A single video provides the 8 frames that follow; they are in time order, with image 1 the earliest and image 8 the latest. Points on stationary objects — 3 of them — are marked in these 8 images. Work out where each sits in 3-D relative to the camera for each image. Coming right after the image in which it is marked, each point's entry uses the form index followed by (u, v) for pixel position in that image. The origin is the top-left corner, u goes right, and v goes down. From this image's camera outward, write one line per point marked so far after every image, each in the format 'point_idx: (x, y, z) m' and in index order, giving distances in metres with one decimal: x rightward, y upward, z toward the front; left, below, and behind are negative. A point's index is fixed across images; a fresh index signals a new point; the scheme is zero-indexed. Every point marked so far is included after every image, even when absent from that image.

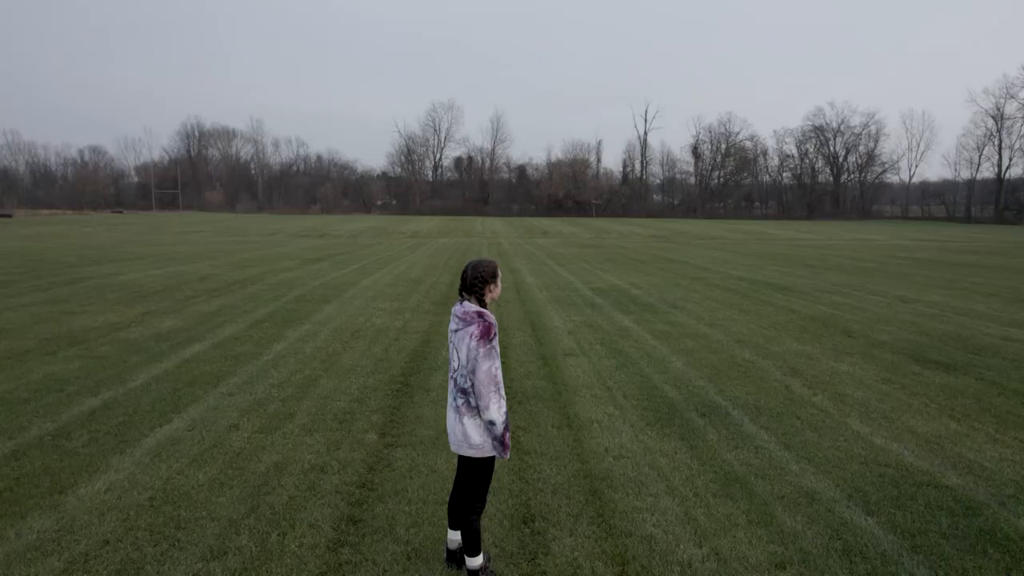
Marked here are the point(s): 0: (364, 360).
0: (-1.7, -0.8, +8.3) m
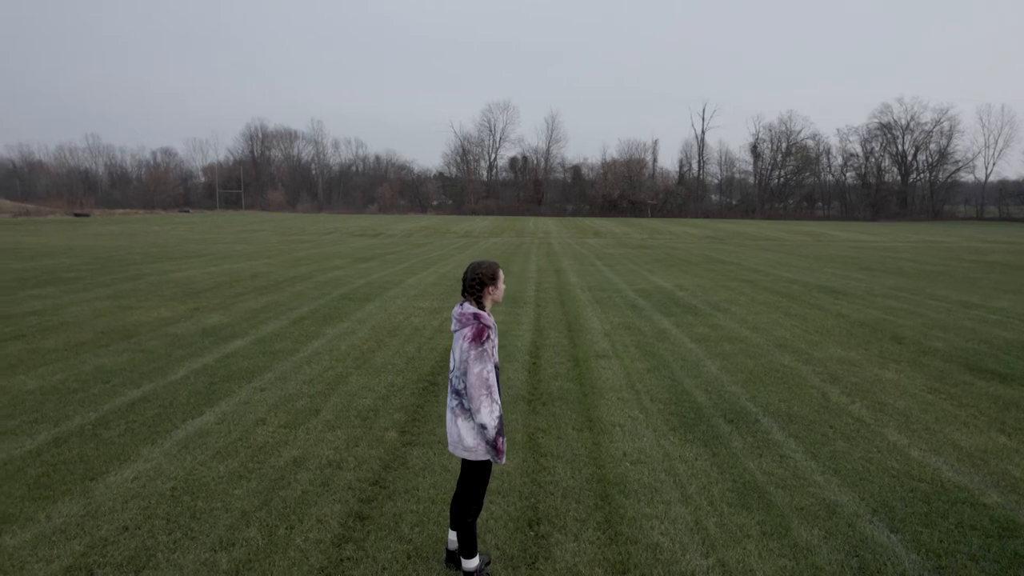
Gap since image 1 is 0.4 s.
0: (-1.4, -0.8, +8.4) m
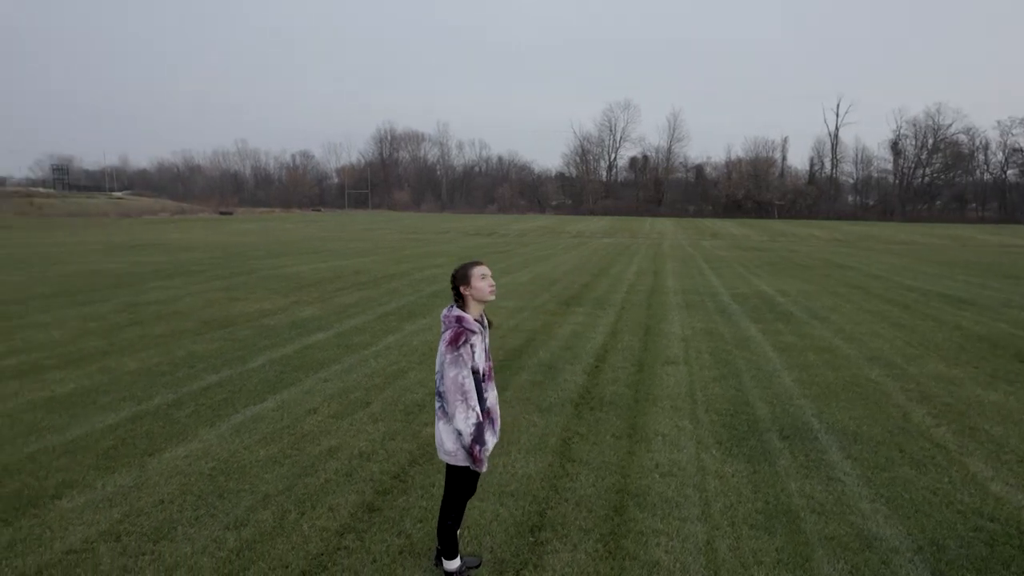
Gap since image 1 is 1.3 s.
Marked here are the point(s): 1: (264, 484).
0: (-0.6, -0.8, +8.6) m
1: (-1.8, -1.4, +5.0) m
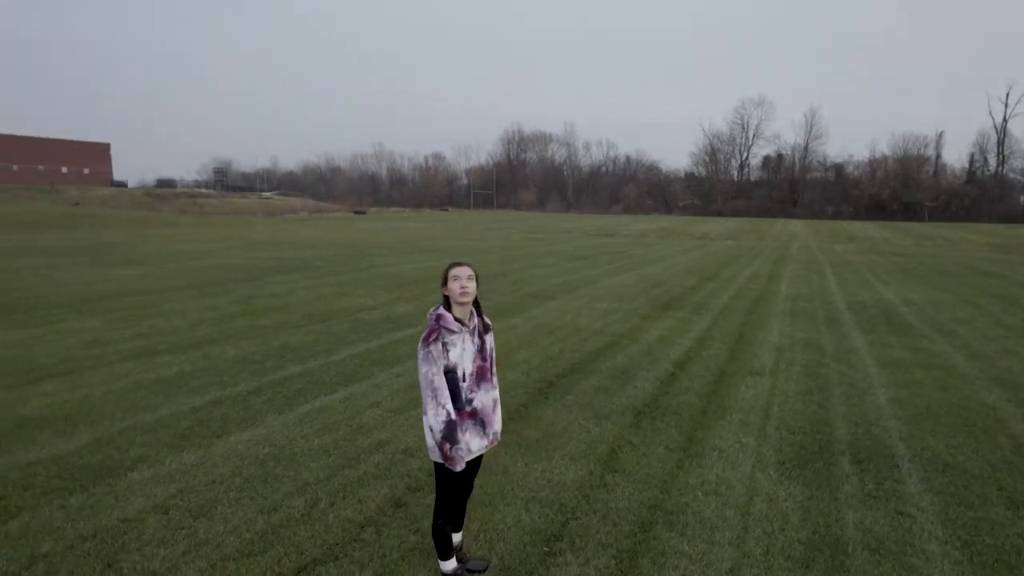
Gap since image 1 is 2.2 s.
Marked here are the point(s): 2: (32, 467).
0: (+0.3, -0.8, +8.5) m
1: (-1.5, -1.4, +5.3) m
2: (-3.5, -1.3, +5.3) m
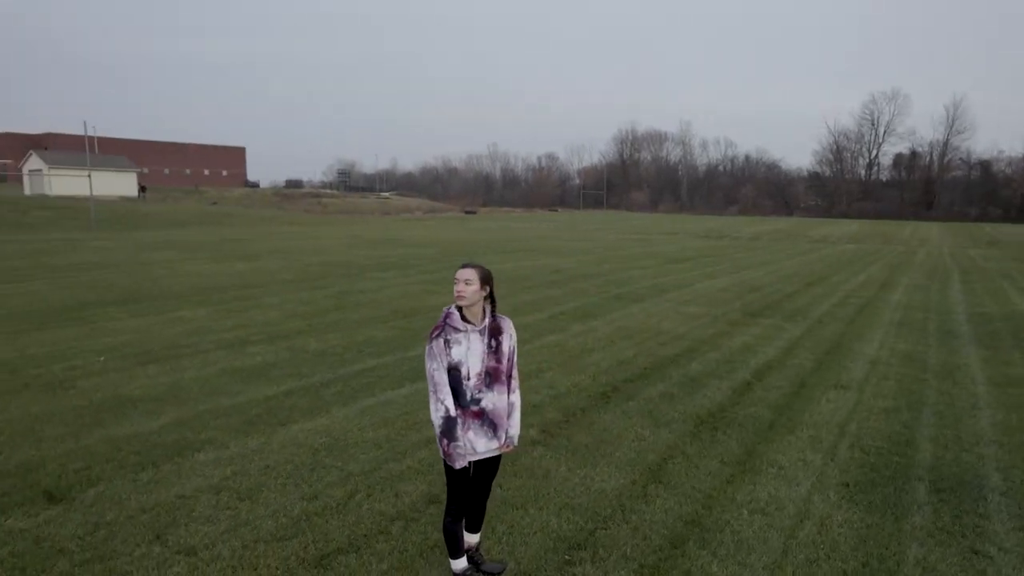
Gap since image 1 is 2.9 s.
0: (+1.1, -0.8, +8.3) m
1: (-1.2, -1.3, +5.4) m
2: (-3.2, -1.2, +5.8) m
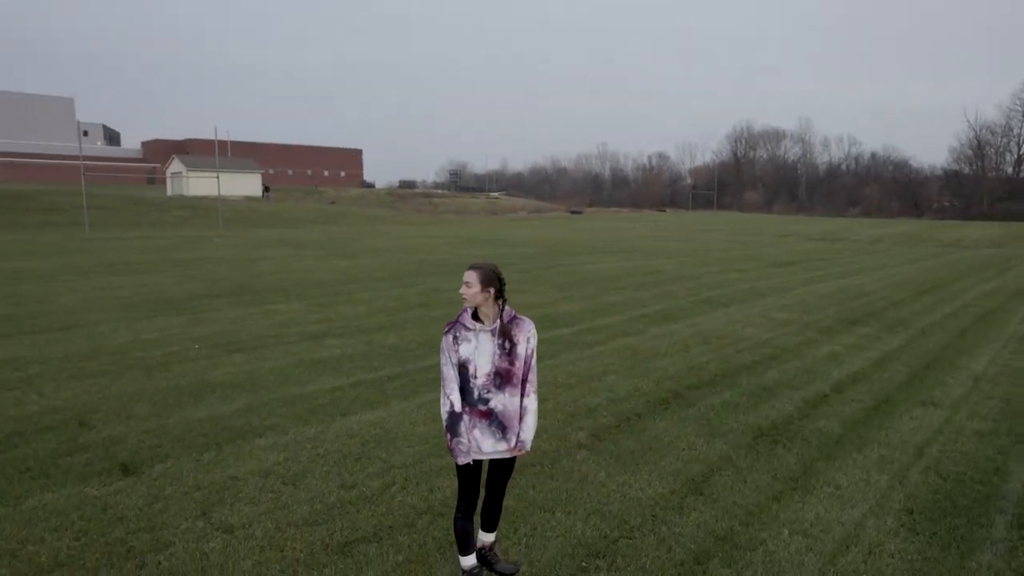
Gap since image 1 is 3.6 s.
0: (+1.9, -0.9, +8.1) m
1: (-0.9, -1.3, +5.6) m
2: (-2.8, -1.2, +6.2) m
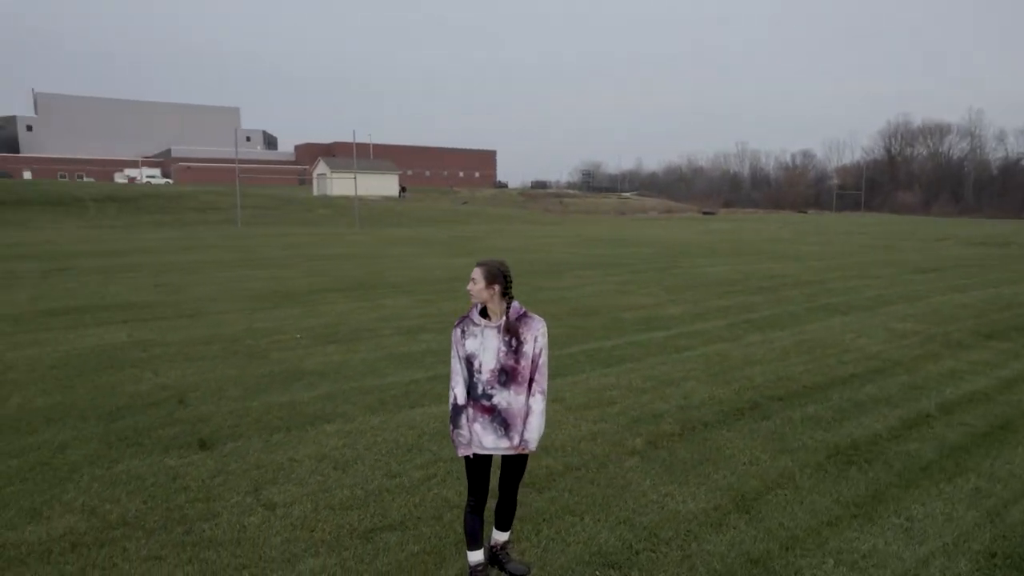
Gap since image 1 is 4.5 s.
0: (+2.7, -0.9, +7.6) m
1: (-0.5, -1.3, +5.6) m
2: (-2.2, -1.1, +6.7) m
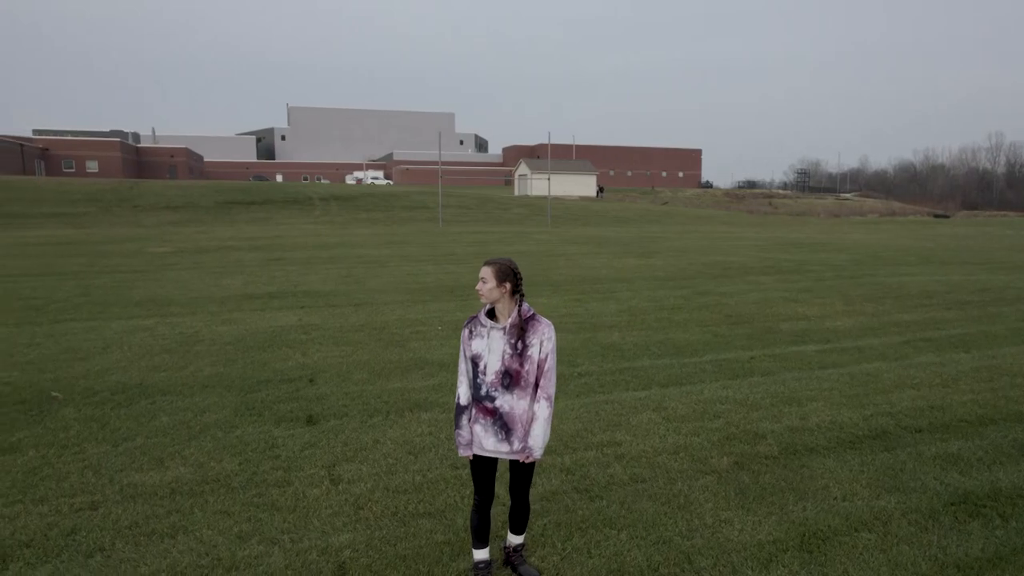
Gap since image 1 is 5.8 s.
0: (+3.8, -1.0, +6.5) m
1: (+0.1, -1.3, +5.6) m
2: (-1.3, -1.0, +7.1) m
